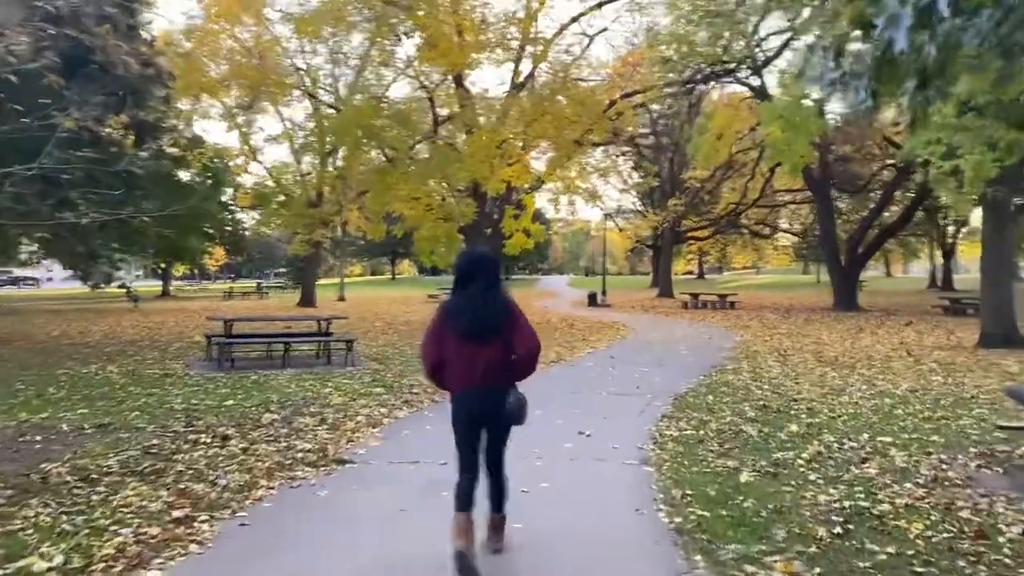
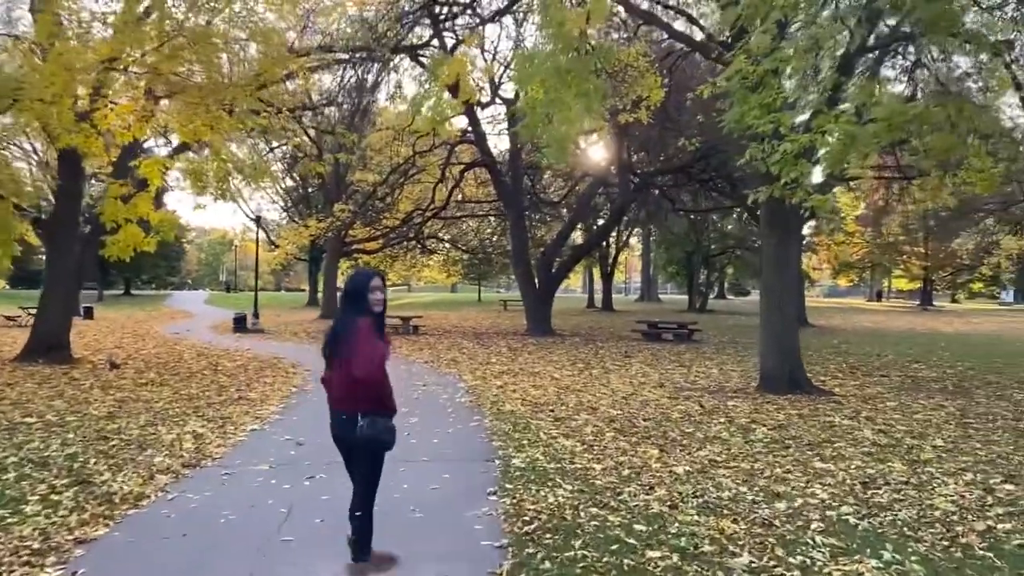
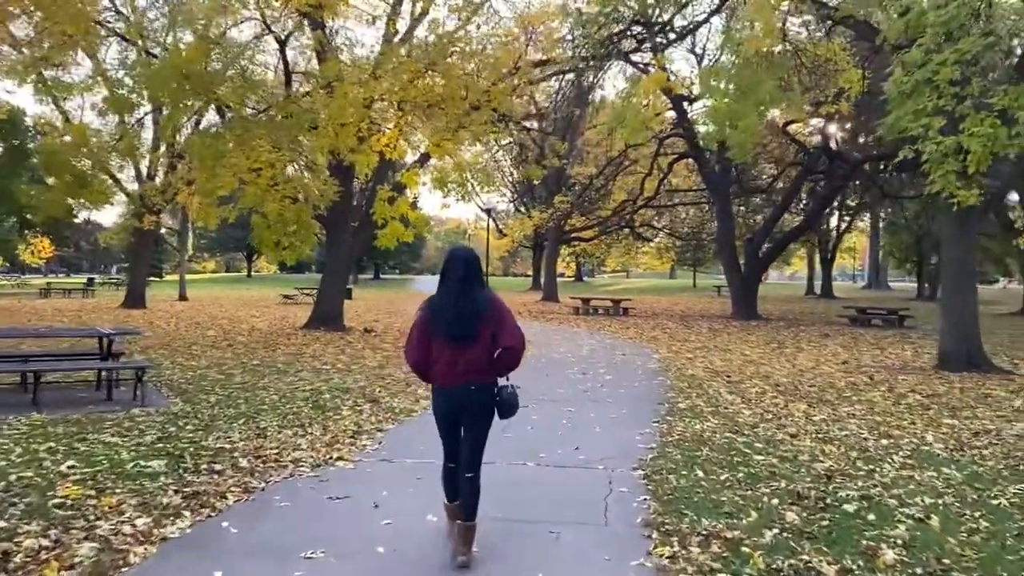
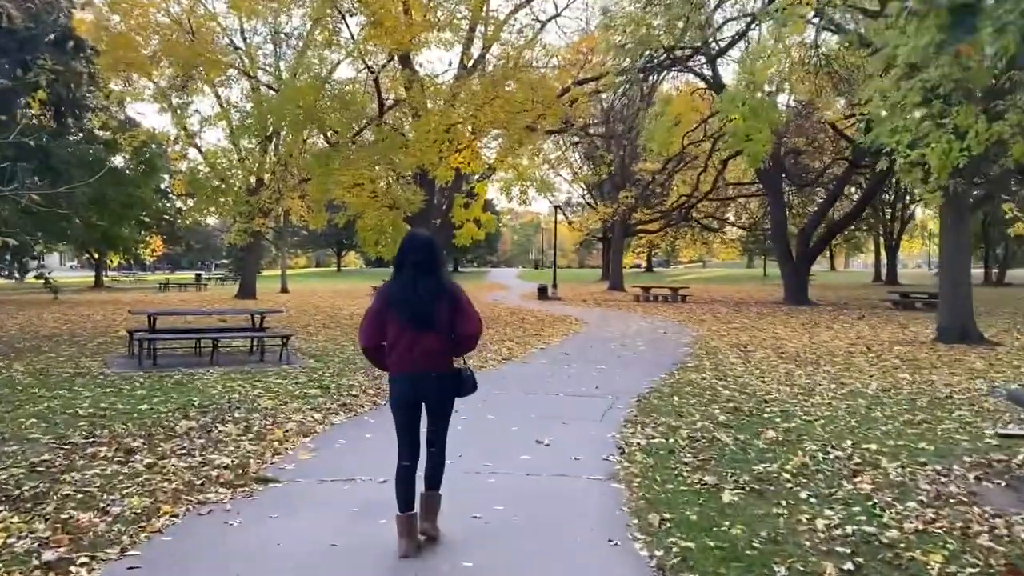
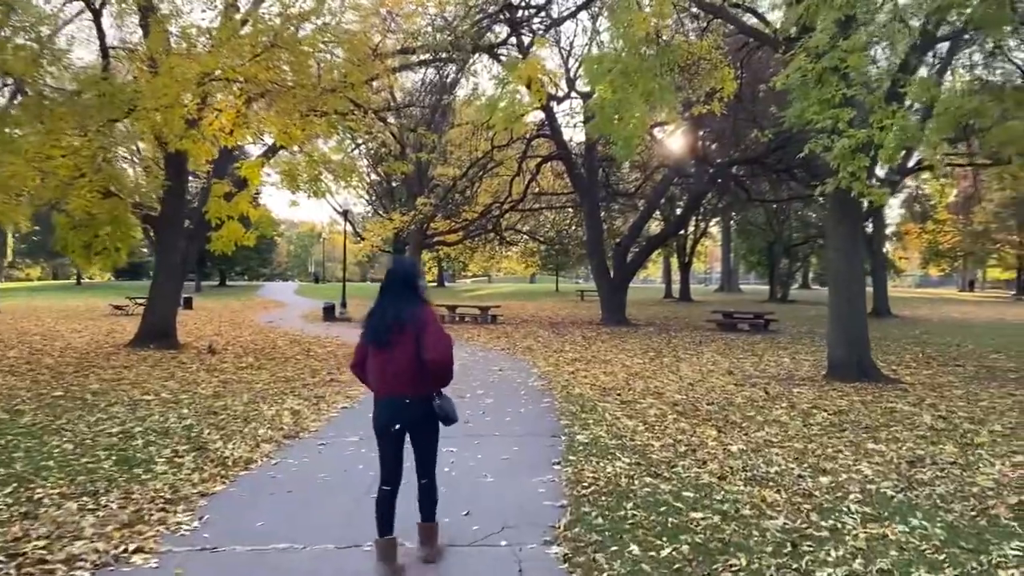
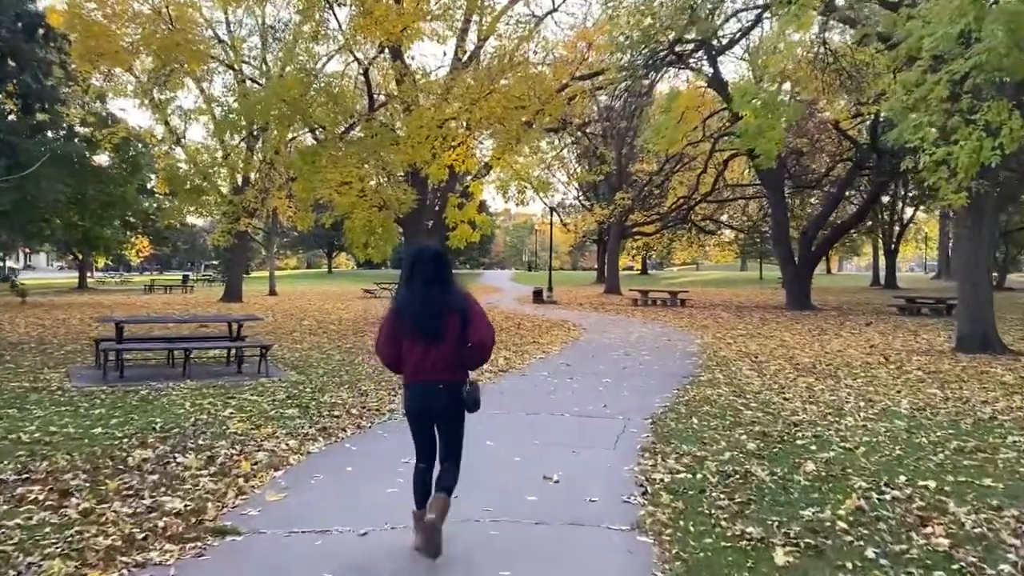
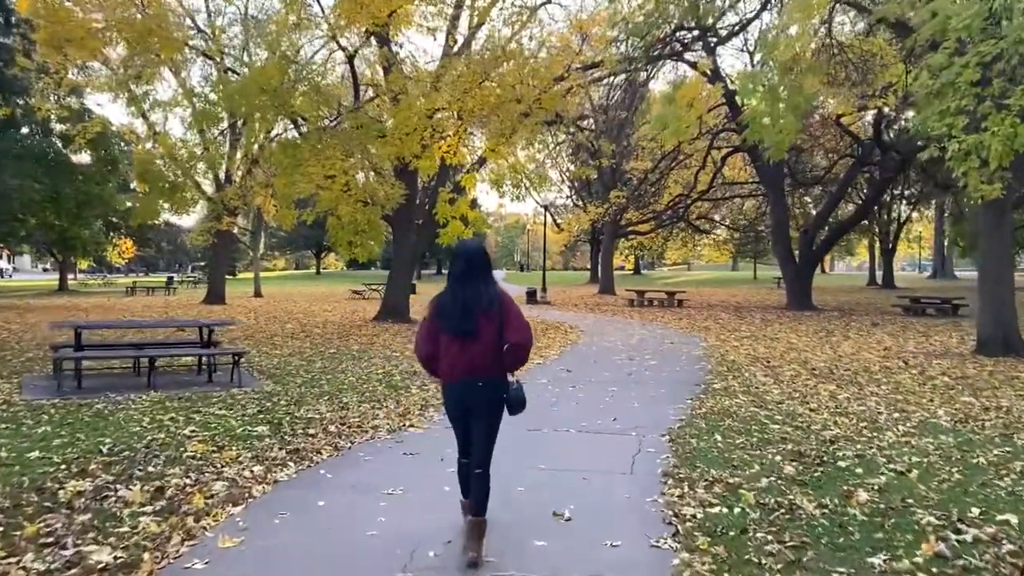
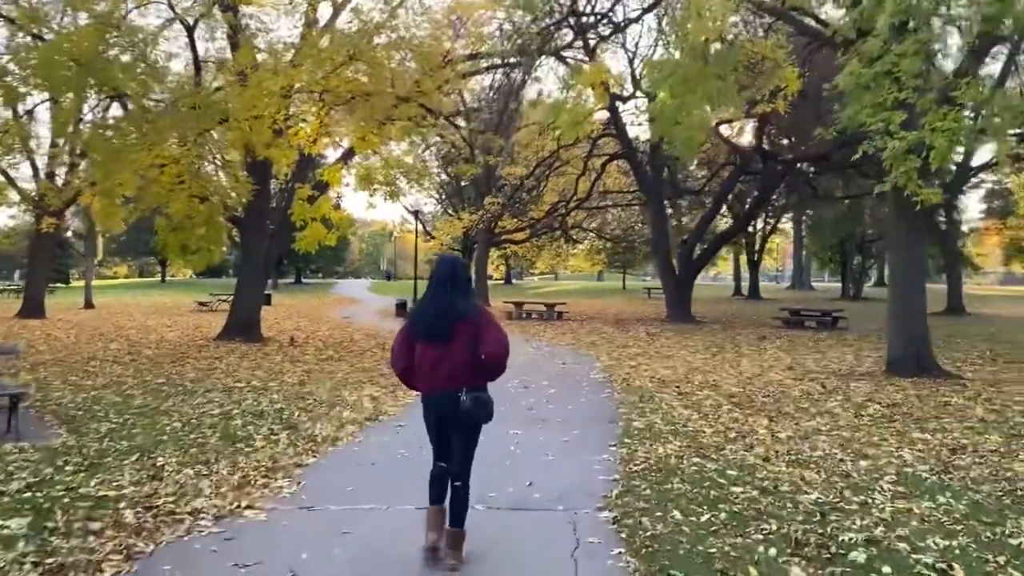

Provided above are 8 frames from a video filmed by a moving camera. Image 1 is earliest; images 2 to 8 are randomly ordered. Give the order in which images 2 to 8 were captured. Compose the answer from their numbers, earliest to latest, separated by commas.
4, 6, 7, 3, 8, 5, 2
